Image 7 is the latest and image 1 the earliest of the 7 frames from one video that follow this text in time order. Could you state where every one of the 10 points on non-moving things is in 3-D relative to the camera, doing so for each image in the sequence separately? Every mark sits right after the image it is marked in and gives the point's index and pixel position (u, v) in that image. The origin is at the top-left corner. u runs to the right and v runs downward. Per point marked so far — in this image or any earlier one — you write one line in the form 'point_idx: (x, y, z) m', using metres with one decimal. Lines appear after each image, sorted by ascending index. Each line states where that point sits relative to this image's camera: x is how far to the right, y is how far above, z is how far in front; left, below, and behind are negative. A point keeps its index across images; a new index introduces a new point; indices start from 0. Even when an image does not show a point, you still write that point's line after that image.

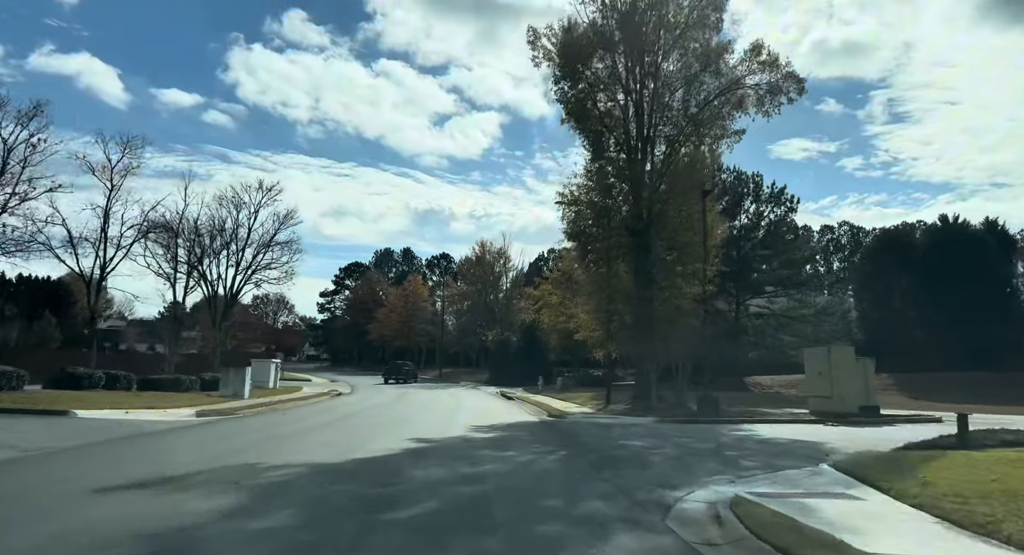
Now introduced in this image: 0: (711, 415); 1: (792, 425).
0: (+5.6, -3.8, +20.0) m
1: (+6.7, -3.5, +17.2) m
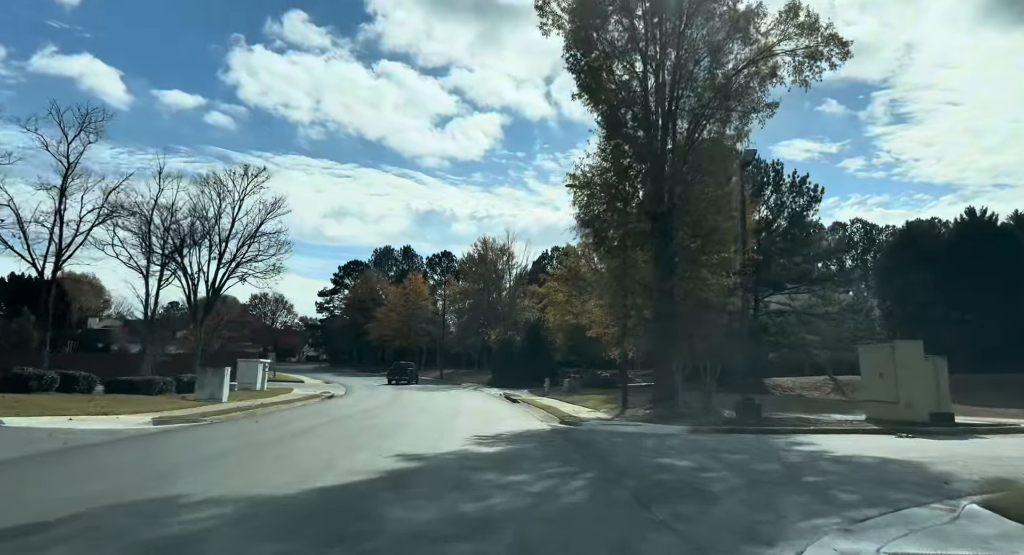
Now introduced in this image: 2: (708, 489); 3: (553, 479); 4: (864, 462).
0: (+5.8, -3.5, +17.1) m
1: (+6.9, -3.2, +14.3) m
2: (+2.4, -2.6, +8.7) m
3: (+0.6, -2.7, +9.7) m
4: (+5.2, -2.7, +10.7) m
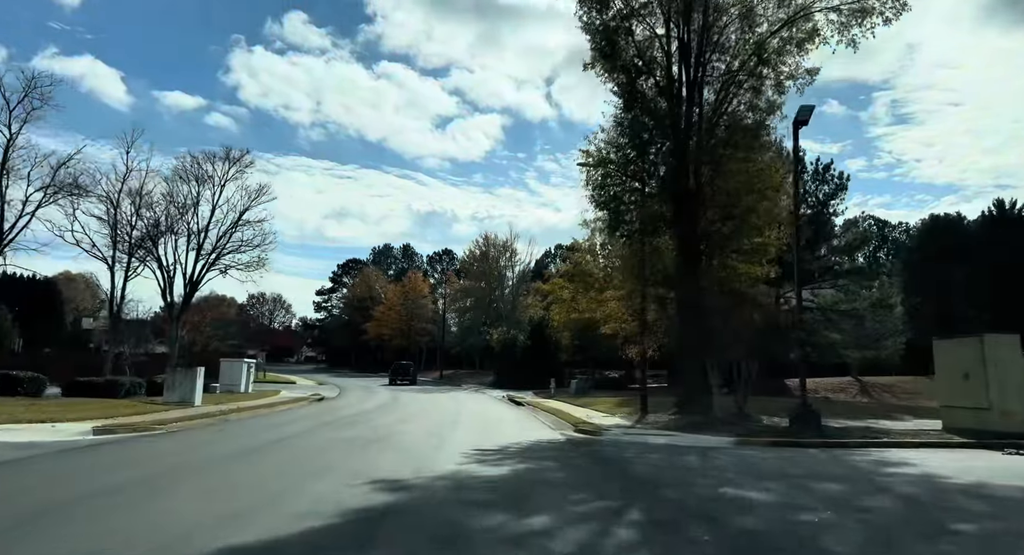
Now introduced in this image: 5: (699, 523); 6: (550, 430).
0: (+5.9, -3.1, +14.2) m
1: (+7.1, -2.8, +11.5) m
2: (+2.5, -2.2, +5.9) m
3: (+0.7, -2.3, +6.8) m
4: (+5.4, -2.4, +7.8) m
5: (+1.8, -2.3, +6.7) m
6: (+0.9, -4.0, +18.7) m
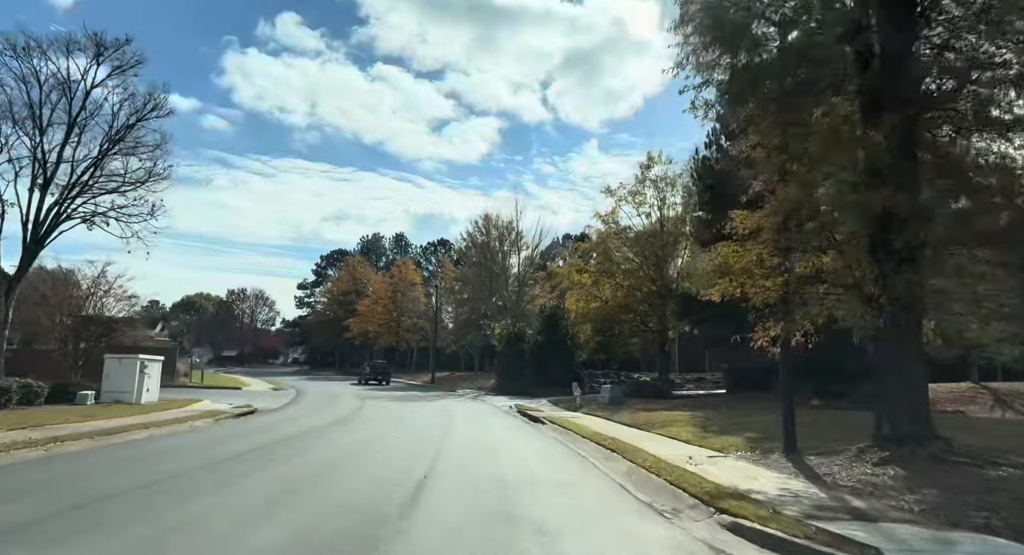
0: (+6.5, -1.6, +3.0) m
1: (+7.6, -1.3, +0.3) m
2: (+3.1, -0.7, -5.3) m
3: (+1.3, -0.8, -4.4) m
4: (+6.0, -0.9, -3.4) m
5: (+2.3, -0.8, -4.5) m
6: (+1.5, -2.5, +7.5) m
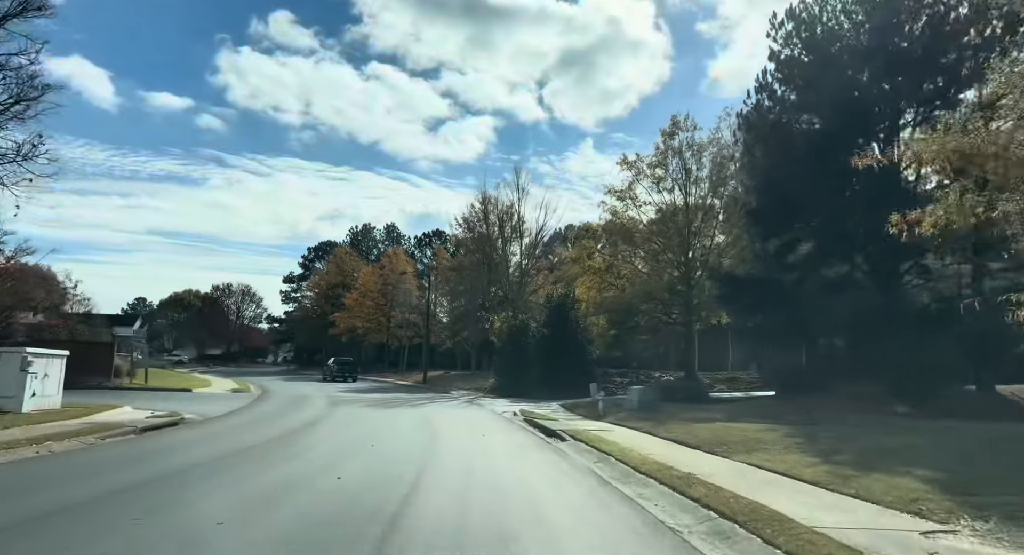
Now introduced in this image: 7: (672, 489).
0: (+6.8, -0.8, -3.2) m
1: (+8.0, -0.5, -5.9) m
2: (+3.5, +0.2, -11.6) m
3: (+1.6, 0.0, -10.6) m
4: (+6.3, 0.0, -9.6) m
5: (+2.7, 0.0, -10.7) m
6: (+1.8, -1.7, +1.2) m
7: (+2.2, -2.8, +9.6) m
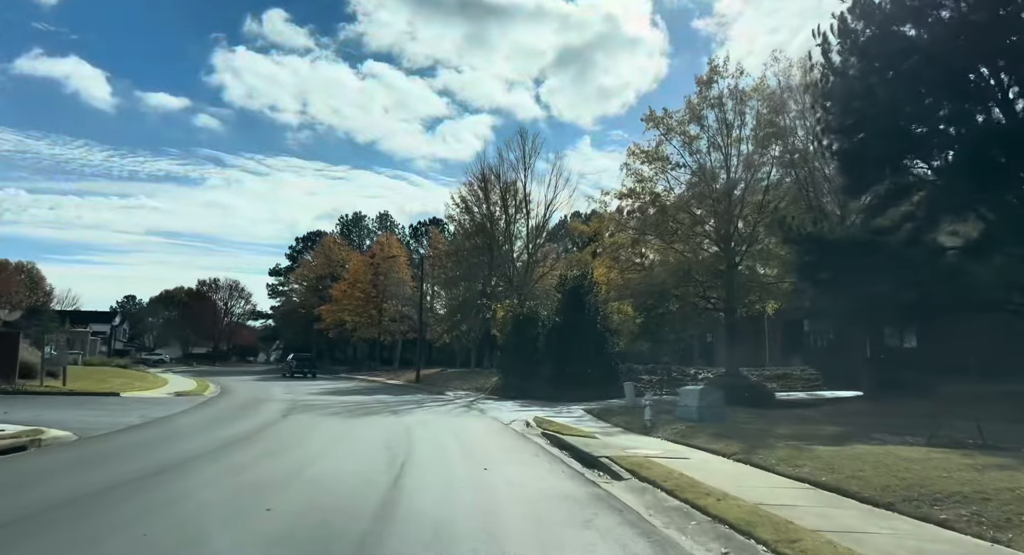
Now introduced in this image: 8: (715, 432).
0: (+7.2, +0.2, -9.9) m
1: (+8.3, +0.5, -12.6) m
2: (+3.8, +1.1, -18.3) m
3: (+2.0, +0.9, -17.3) m
4: (+6.7, +0.9, -16.3) m
5: (+3.1, +0.9, -17.4) m
6: (+2.1, -0.8, -5.5) m
7: (+2.6, -1.9, +2.9) m
8: (+4.3, -3.2, +14.9) m
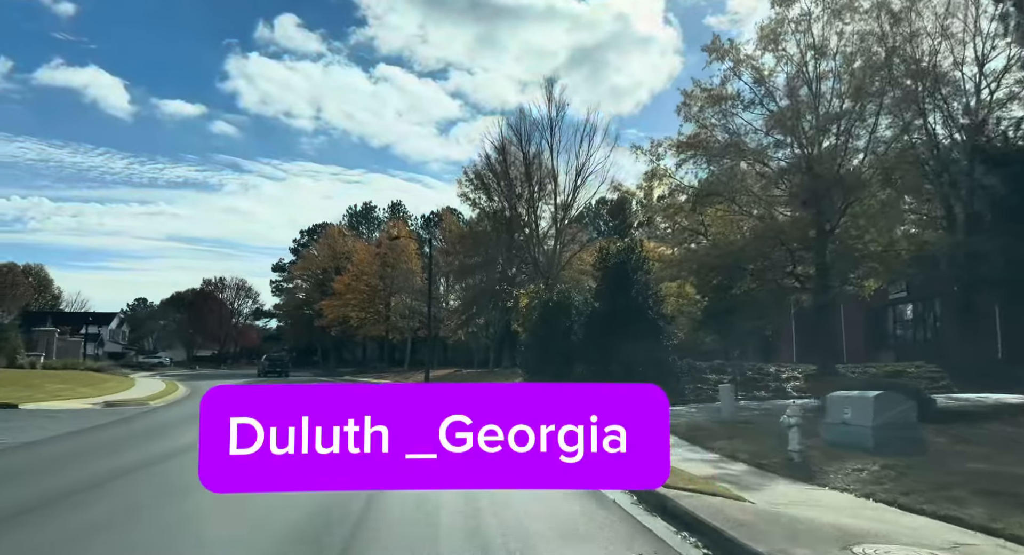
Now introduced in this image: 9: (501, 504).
0: (+7.2, +1.2, -17.2) m
1: (+8.3, +1.5, -19.9) m
2: (+3.7, +2.1, -25.5) m
3: (+1.9, +1.9, -24.5) m
4: (+6.6, +1.9, -23.6) m
5: (+3.0, +1.9, -24.6) m
6: (+2.3, +0.2, -12.7) m
7: (+2.9, -0.9, -4.3) m
8: (+5.0, -2.2, +7.7) m
9: (+0.1, -3.4, +11.1) m
